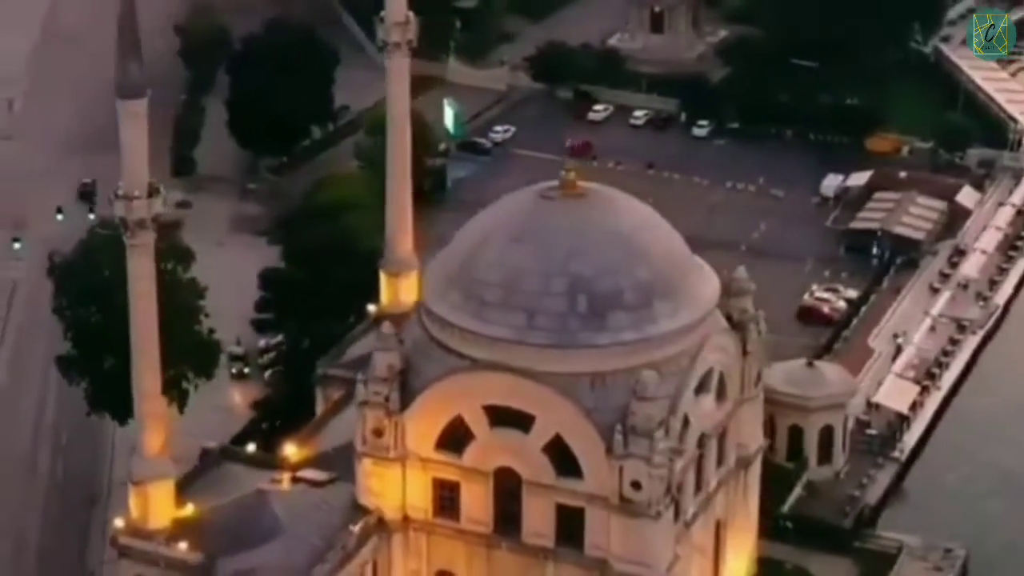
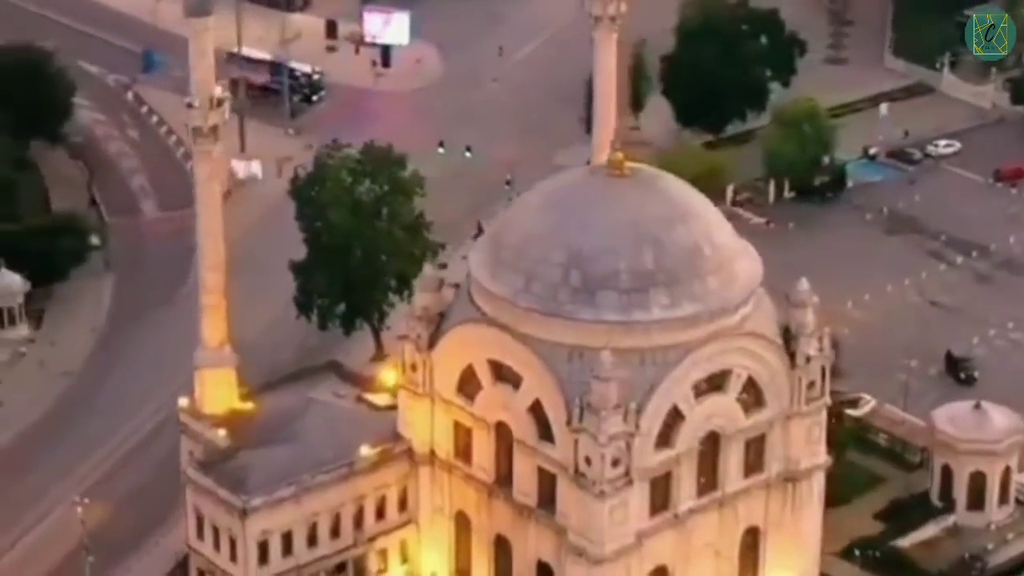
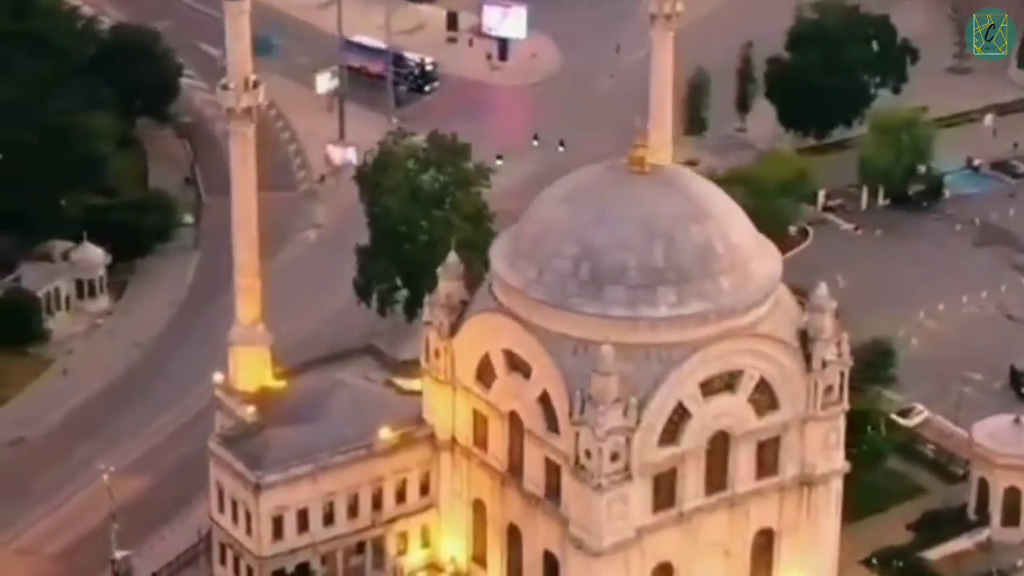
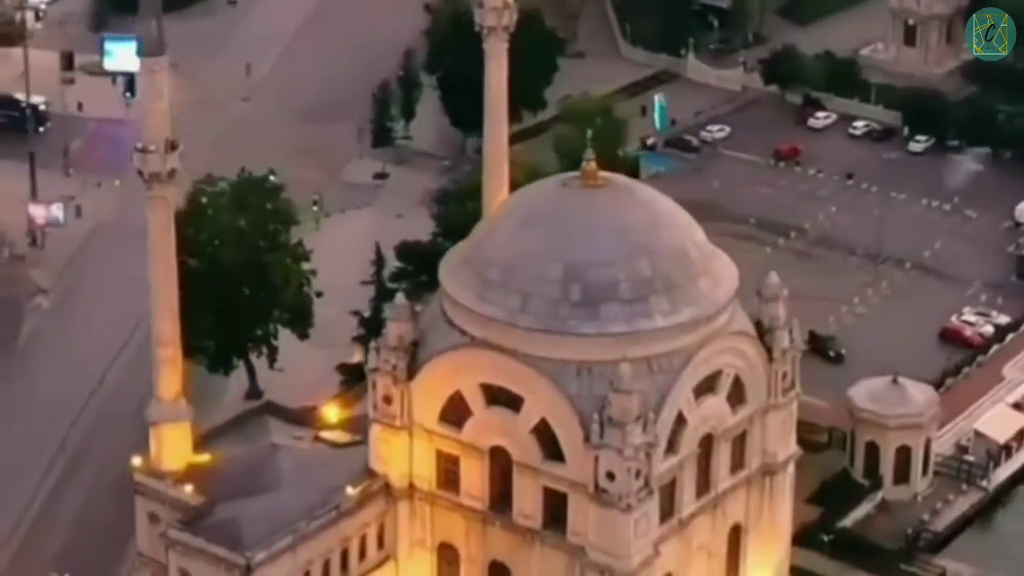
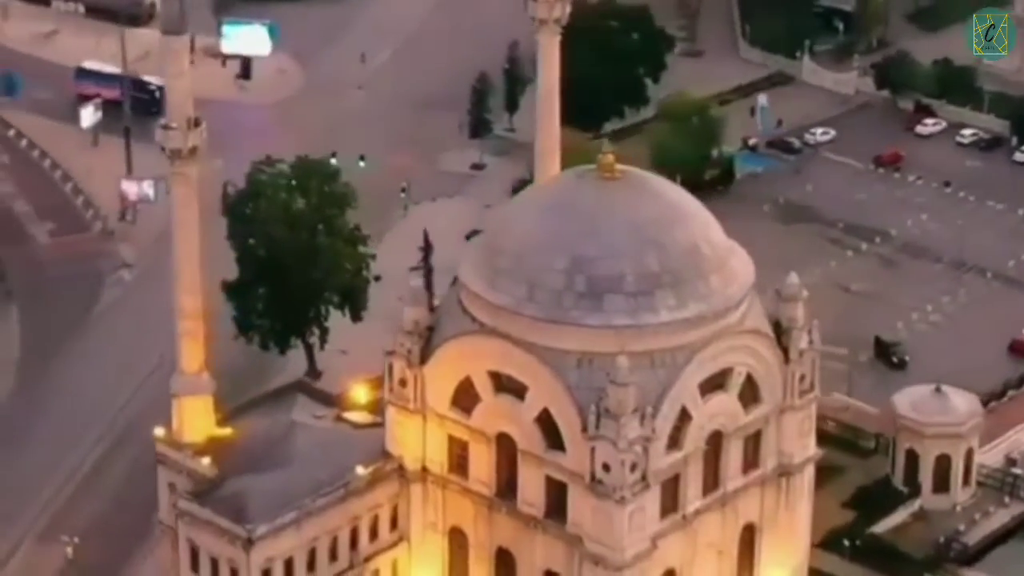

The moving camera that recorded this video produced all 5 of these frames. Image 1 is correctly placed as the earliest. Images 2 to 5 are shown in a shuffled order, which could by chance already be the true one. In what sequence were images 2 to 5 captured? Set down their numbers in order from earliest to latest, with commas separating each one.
4, 5, 2, 3
